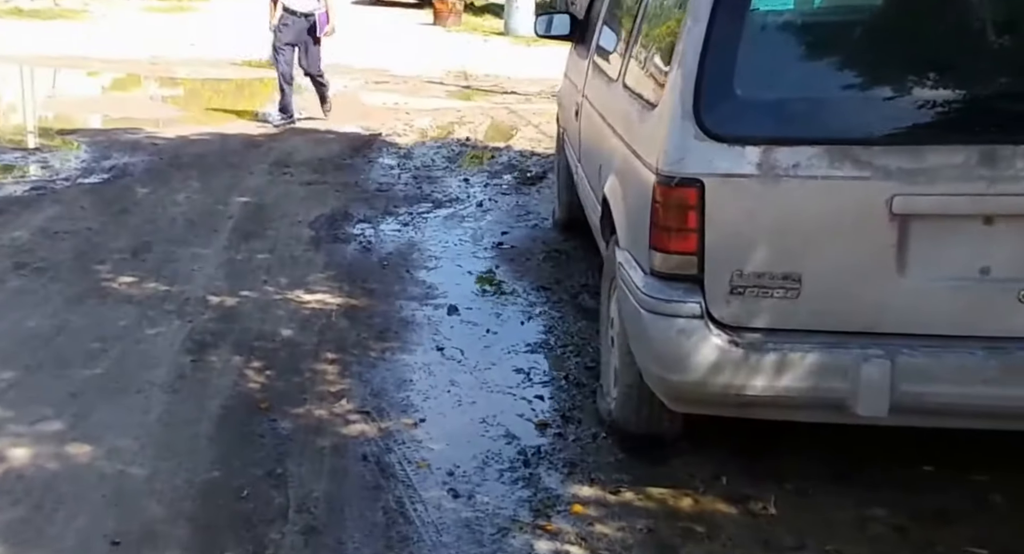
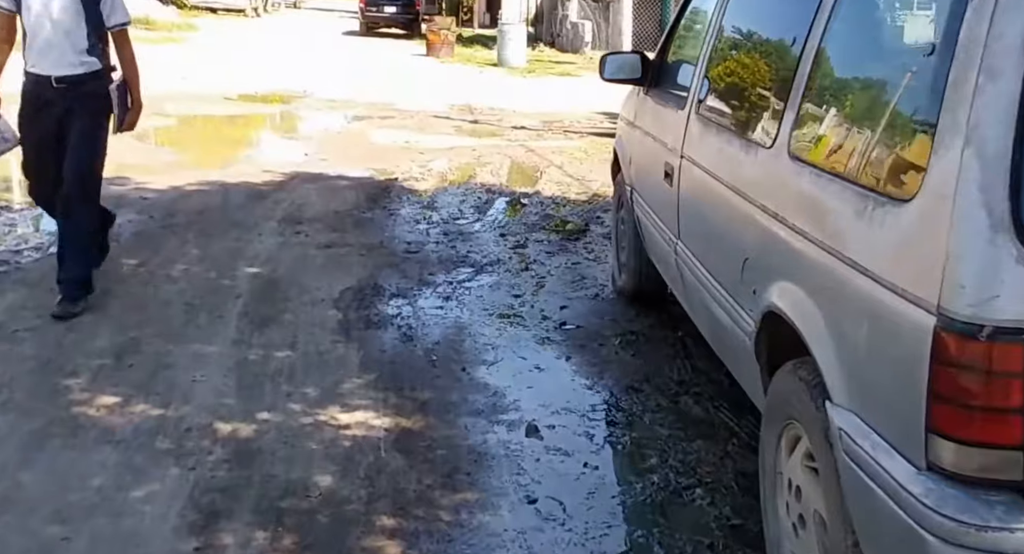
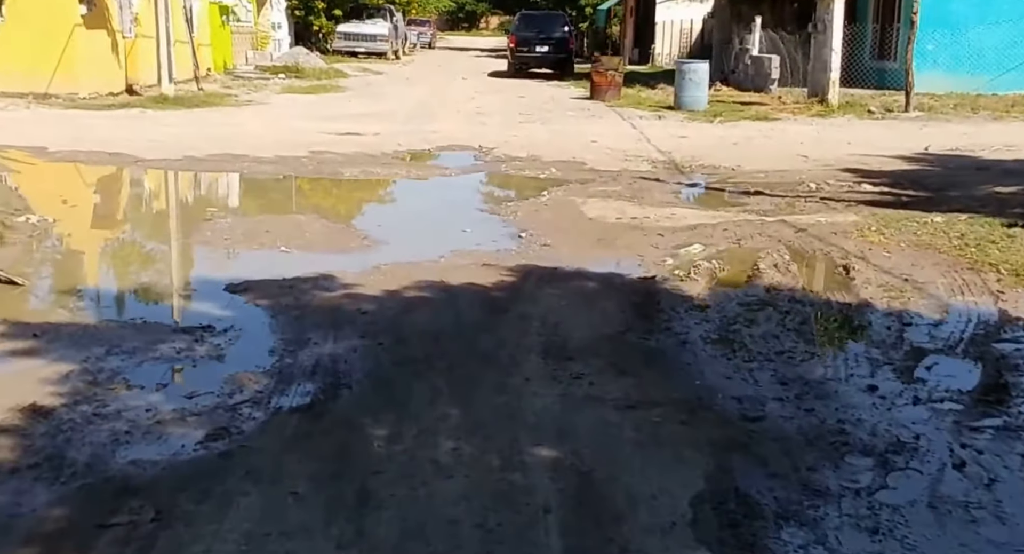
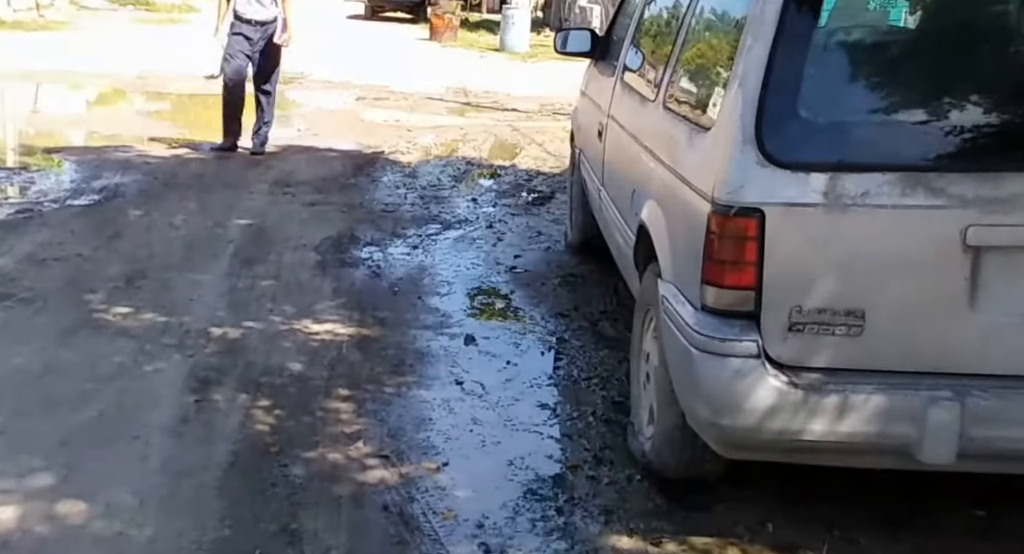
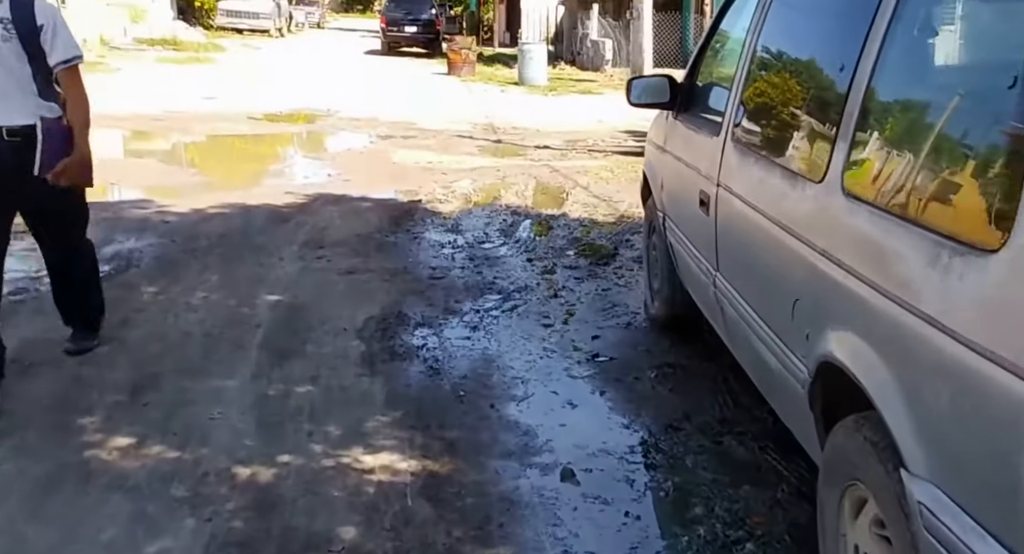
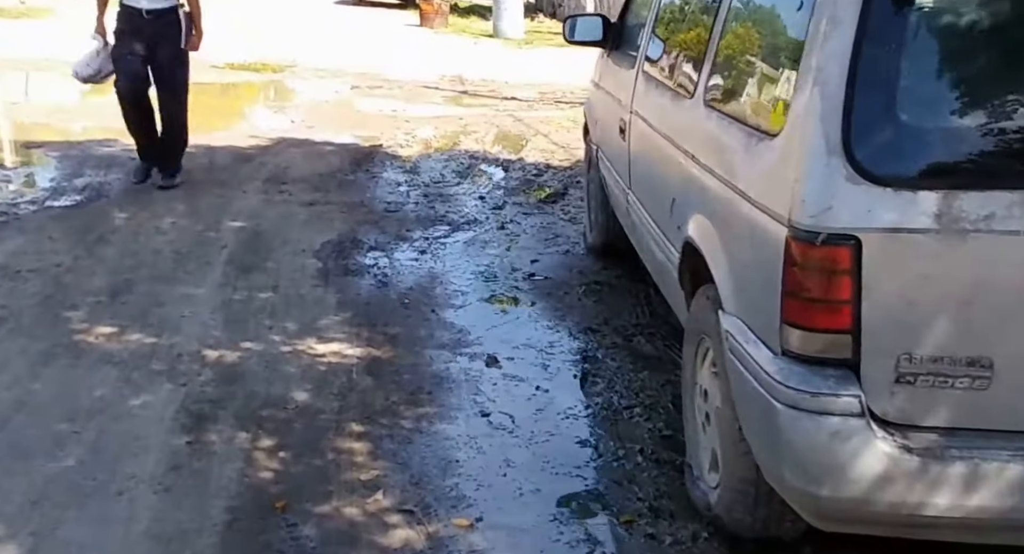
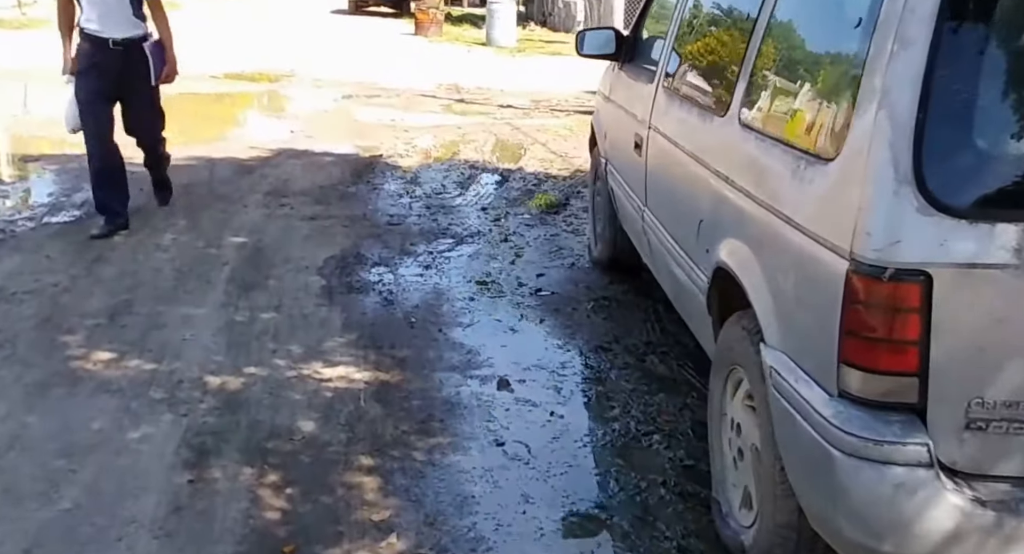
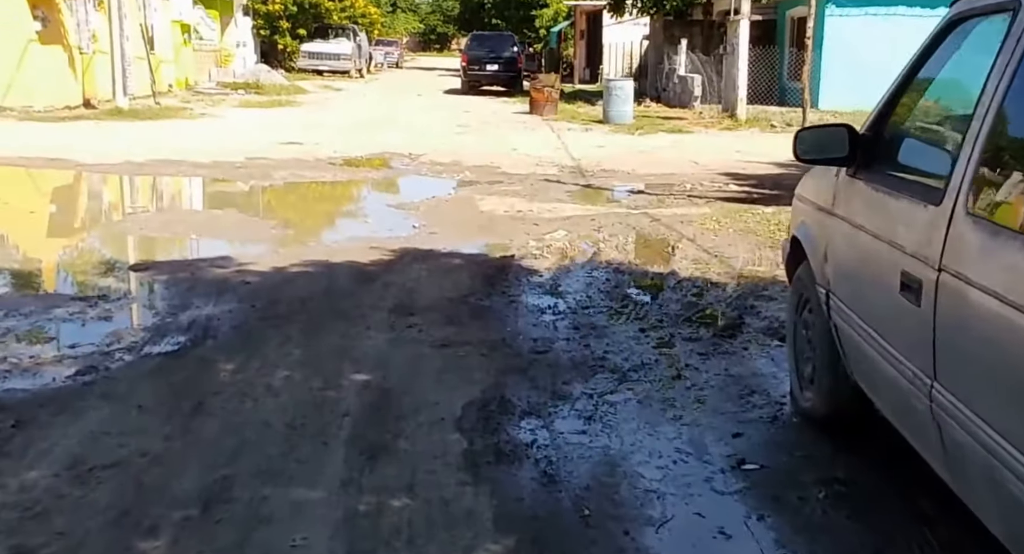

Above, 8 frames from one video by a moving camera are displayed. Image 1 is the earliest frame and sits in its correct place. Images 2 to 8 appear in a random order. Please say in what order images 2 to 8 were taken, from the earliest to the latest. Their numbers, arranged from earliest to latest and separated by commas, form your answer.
4, 6, 7, 2, 5, 8, 3
